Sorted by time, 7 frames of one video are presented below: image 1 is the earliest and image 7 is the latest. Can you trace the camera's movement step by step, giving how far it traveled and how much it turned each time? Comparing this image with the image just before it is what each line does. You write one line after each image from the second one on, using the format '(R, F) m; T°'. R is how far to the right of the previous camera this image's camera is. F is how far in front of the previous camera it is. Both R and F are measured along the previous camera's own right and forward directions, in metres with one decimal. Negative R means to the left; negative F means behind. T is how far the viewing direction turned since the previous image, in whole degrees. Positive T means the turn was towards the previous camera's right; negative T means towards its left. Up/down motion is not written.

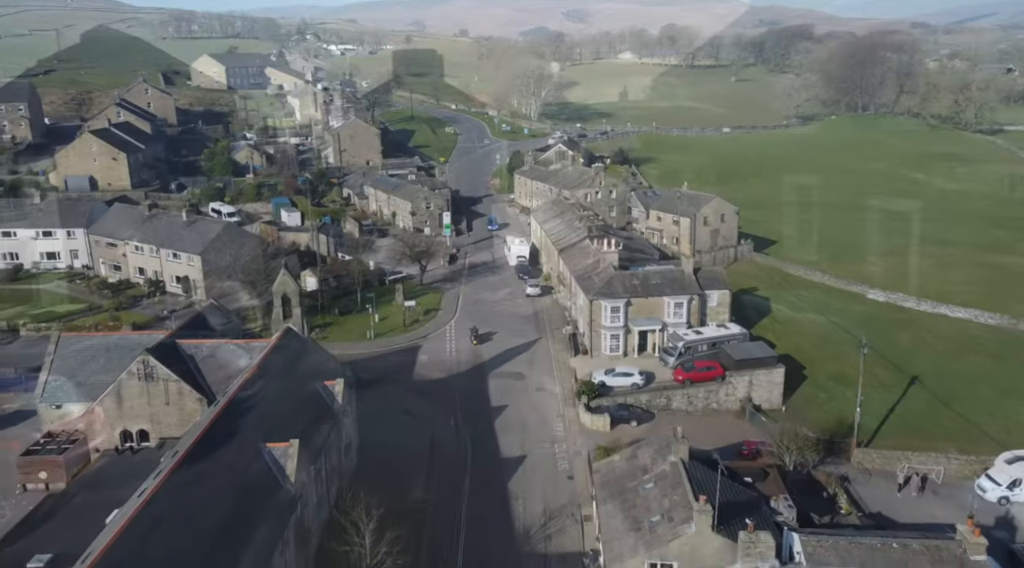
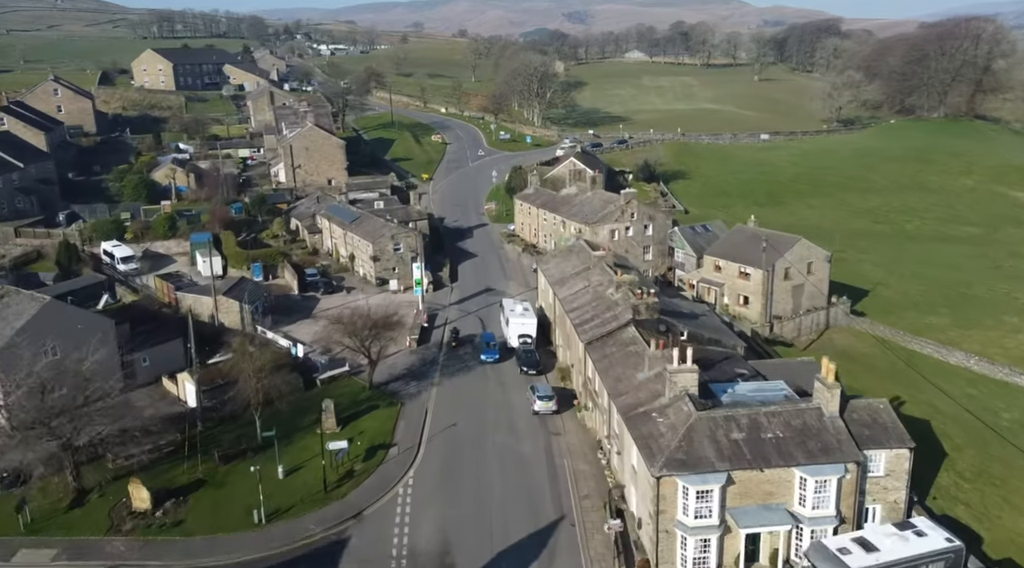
(+0.1, +25.1) m; 0°
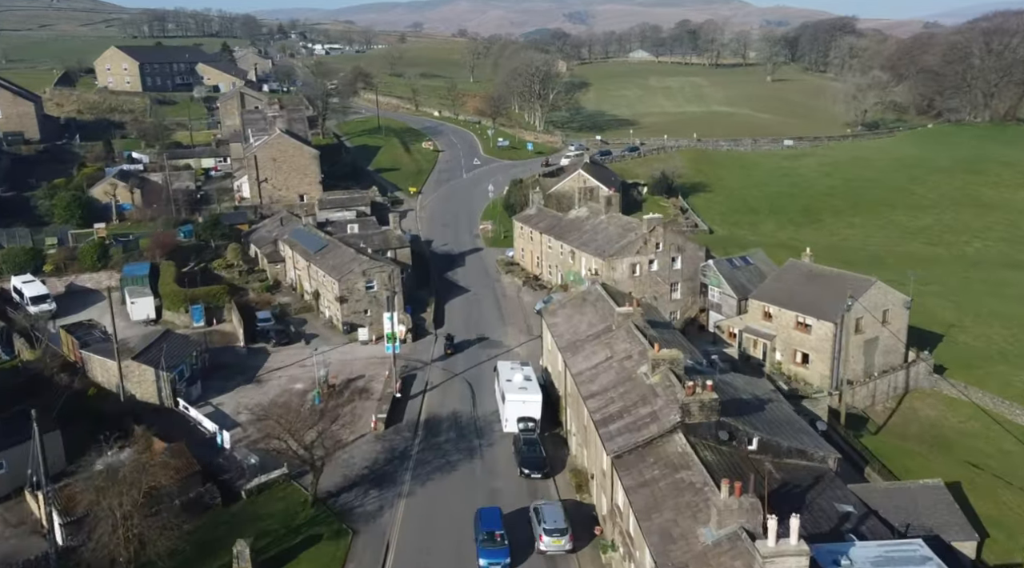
(+0.2, +12.5) m; 0°
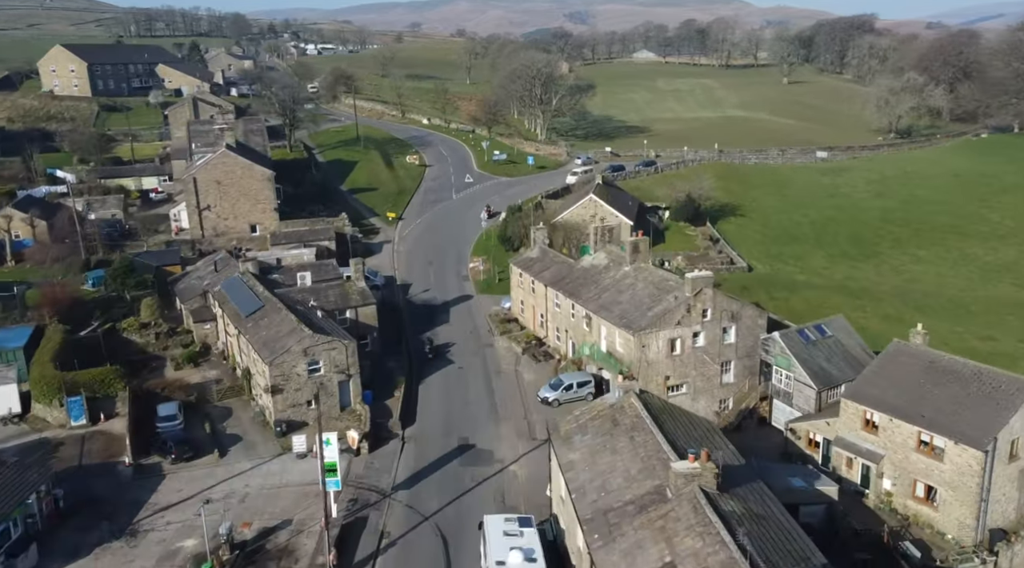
(+0.2, +14.7) m; 0°
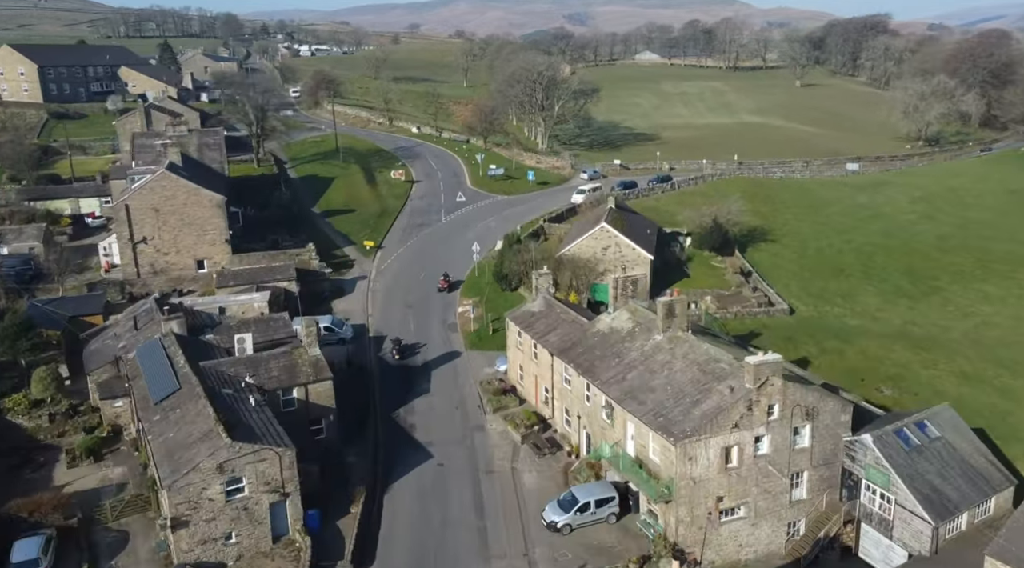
(+0.1, +11.1) m; 0°
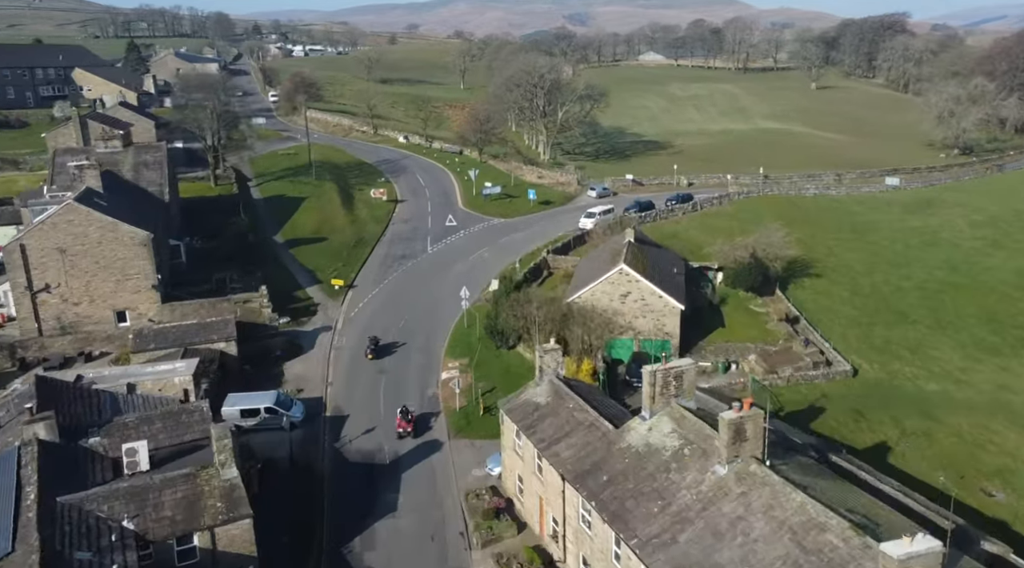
(+0.1, +11.3) m; 0°
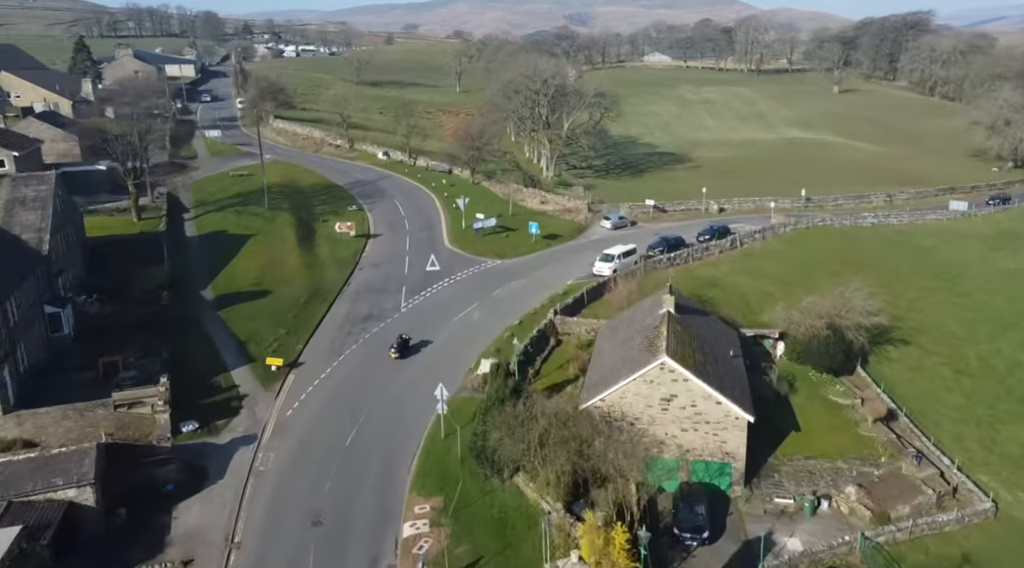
(+0.2, +14.2) m; 0°
